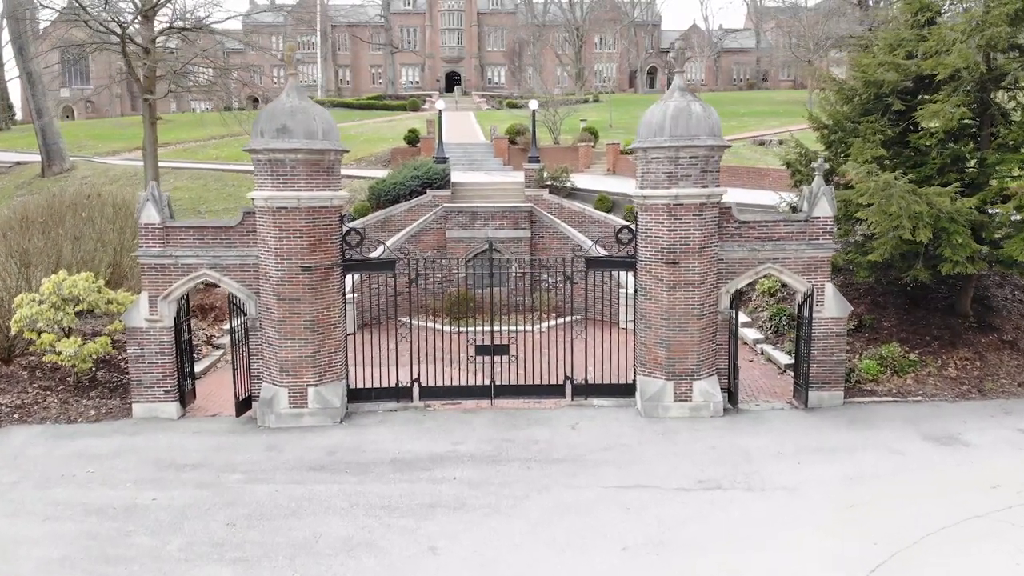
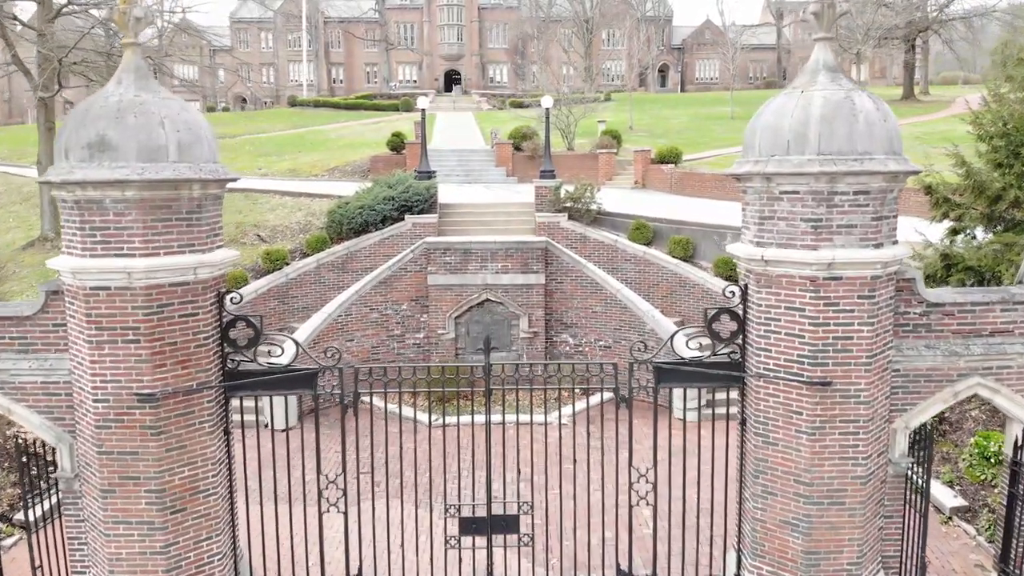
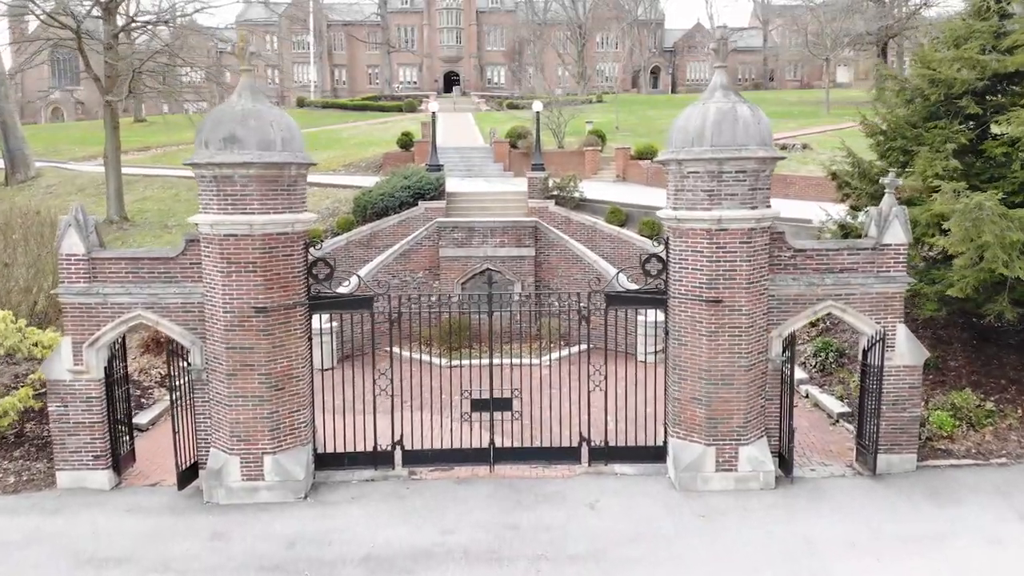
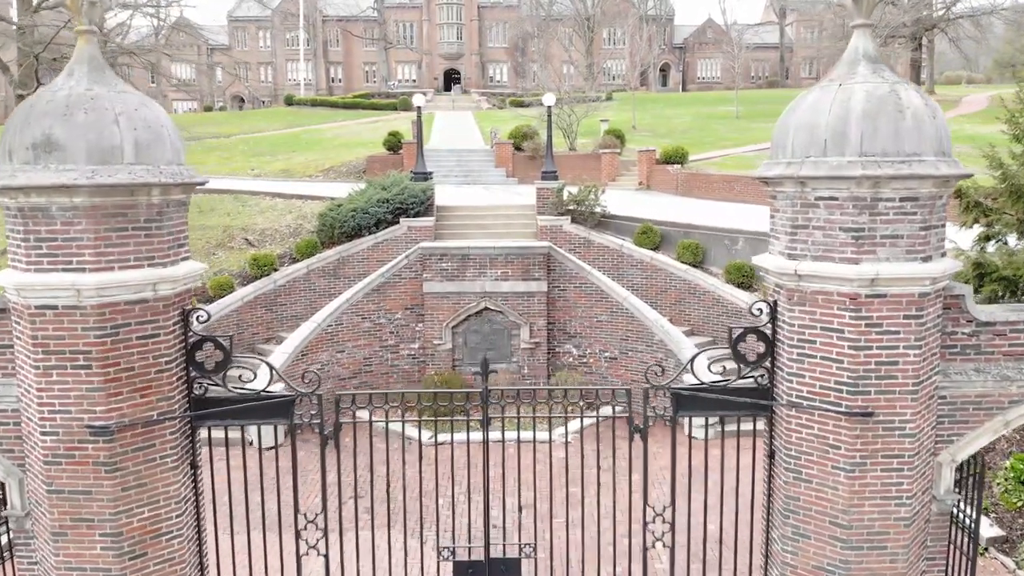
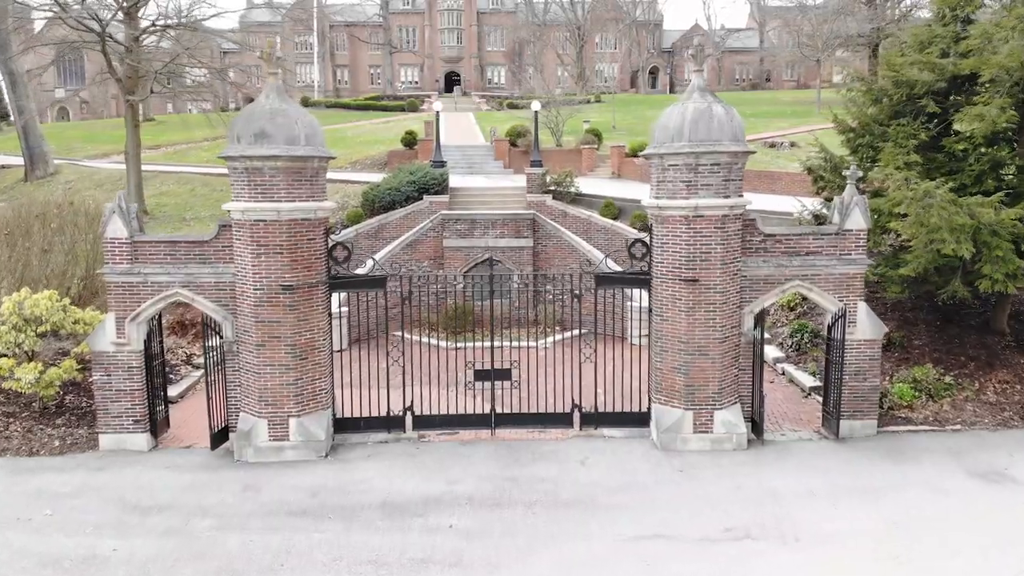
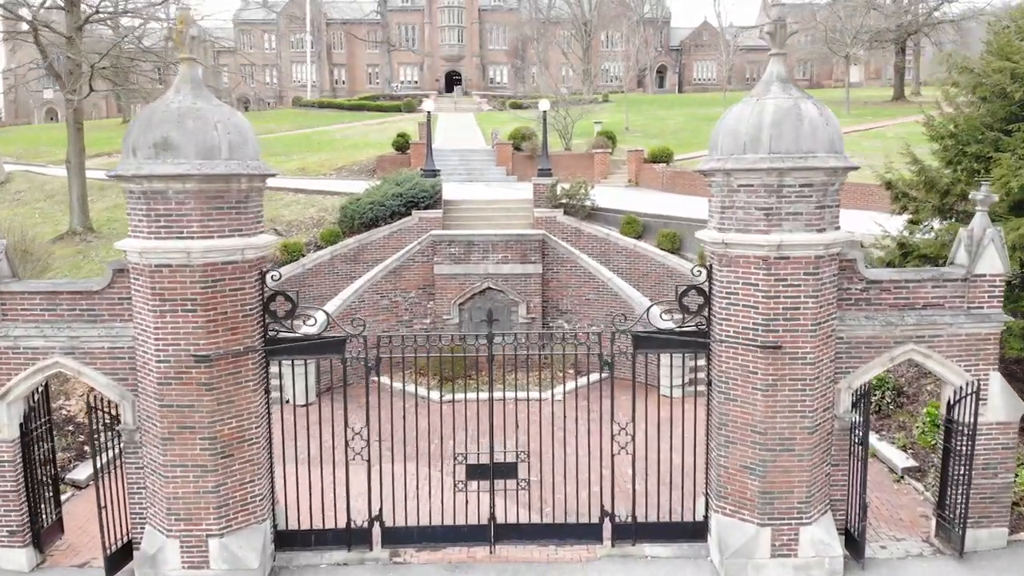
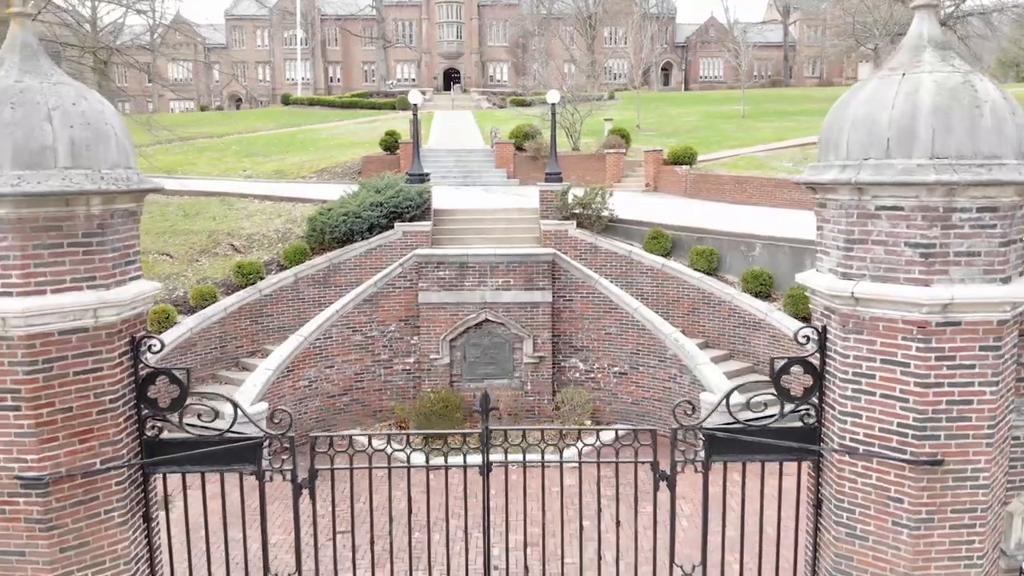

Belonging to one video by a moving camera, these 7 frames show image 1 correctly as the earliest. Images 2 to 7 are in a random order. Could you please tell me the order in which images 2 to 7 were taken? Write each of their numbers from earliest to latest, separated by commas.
5, 3, 6, 2, 4, 7
